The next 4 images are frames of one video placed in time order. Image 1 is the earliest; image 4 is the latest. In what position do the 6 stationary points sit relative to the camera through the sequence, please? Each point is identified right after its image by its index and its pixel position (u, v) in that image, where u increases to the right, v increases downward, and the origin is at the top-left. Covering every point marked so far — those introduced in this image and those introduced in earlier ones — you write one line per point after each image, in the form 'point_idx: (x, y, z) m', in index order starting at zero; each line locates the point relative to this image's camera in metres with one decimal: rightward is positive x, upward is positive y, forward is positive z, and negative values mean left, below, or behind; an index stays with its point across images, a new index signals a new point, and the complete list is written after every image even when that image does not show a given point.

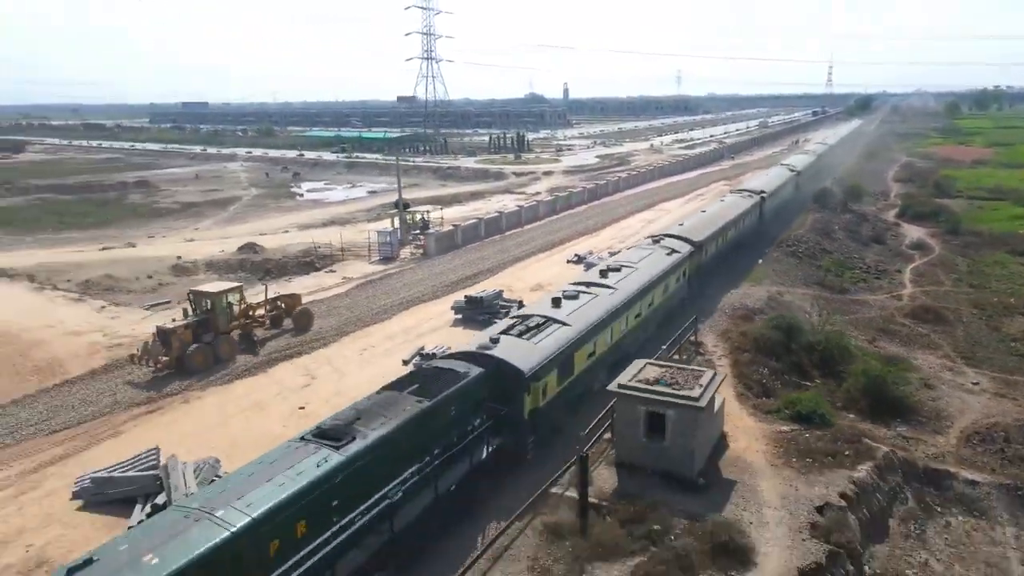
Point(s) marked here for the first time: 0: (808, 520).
0: (+5.1, -4.1, +12.8) m
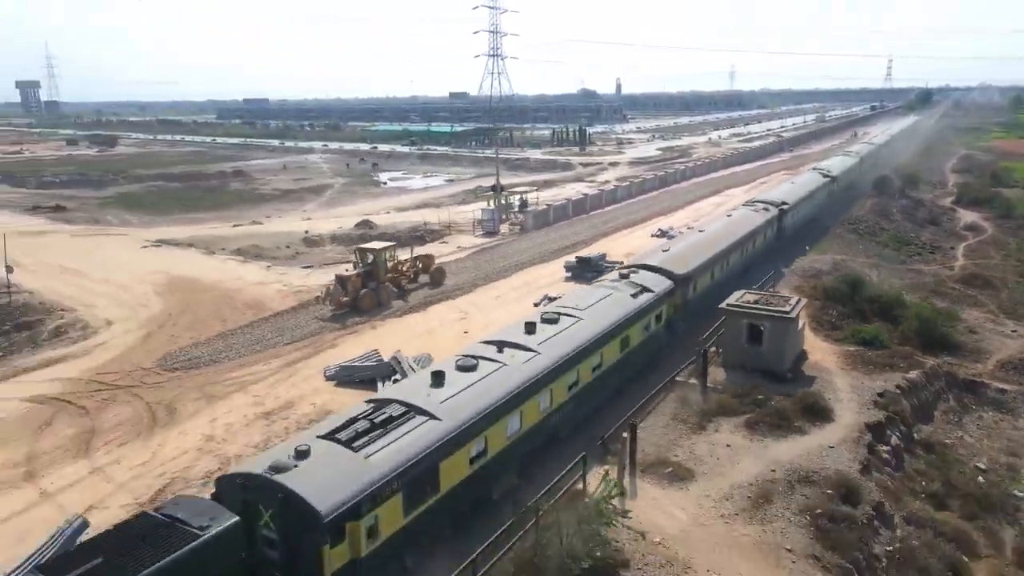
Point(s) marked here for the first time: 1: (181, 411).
0: (+8.5, -2.6, +17.5) m
1: (-8.0, -3.0, +17.9) m
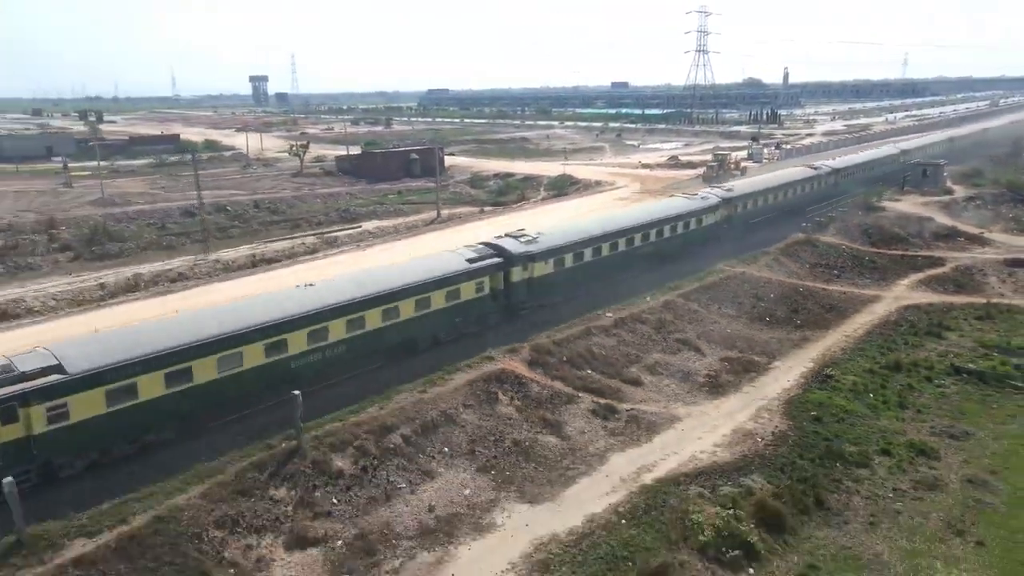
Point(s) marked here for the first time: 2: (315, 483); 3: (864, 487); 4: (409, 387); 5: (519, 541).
0: (+28.2, +5.7, +45.7) m
1: (+12.1, +6.1, +49.1) m
2: (-3.7, -3.7, +14.2) m
3: (+7.5, -4.2, +15.8) m
4: (-2.5, -2.4, +17.9) m
5: (+0.1, -4.6, +13.6) m
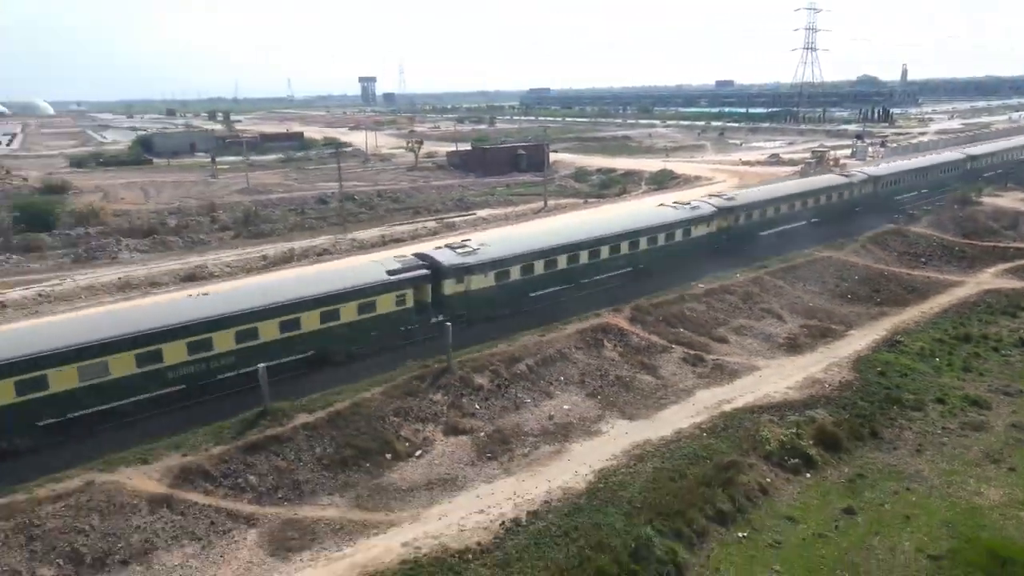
0: (+34.7, +5.9, +45.6) m
1: (+19.2, +6.7, +51.0) m
2: (-1.2, -2.6, +18.5) m
3: (+10.1, -3.4, +18.6) m
4: (+0.5, -1.3, +22.0) m
5: (+2.5, -3.6, +17.4) m
